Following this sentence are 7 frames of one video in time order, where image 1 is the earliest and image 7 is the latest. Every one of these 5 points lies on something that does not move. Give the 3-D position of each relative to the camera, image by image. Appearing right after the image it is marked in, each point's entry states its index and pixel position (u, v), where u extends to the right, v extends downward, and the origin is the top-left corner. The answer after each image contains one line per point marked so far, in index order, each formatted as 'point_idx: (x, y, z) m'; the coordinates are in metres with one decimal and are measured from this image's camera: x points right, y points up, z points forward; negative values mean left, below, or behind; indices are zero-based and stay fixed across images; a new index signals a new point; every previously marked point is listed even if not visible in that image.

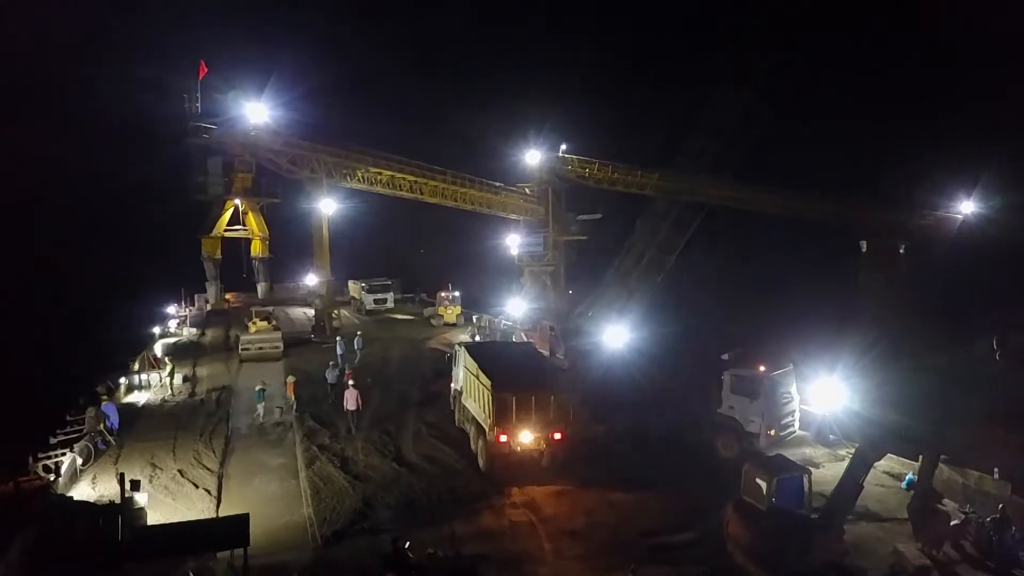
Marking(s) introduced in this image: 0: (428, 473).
0: (-1.7, -3.7, +13.7) m
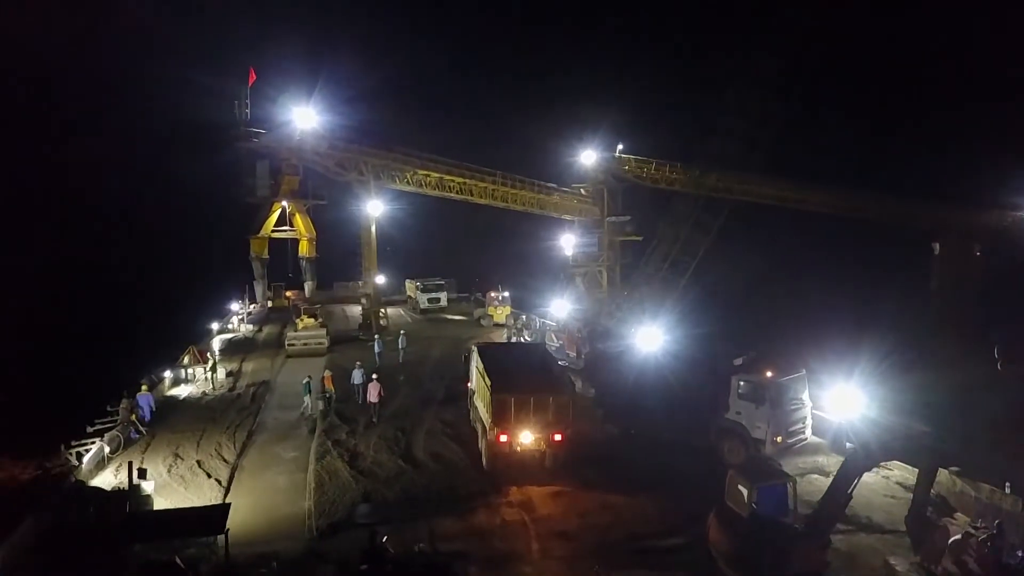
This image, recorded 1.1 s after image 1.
0: (-1.7, -3.8, +14.0) m
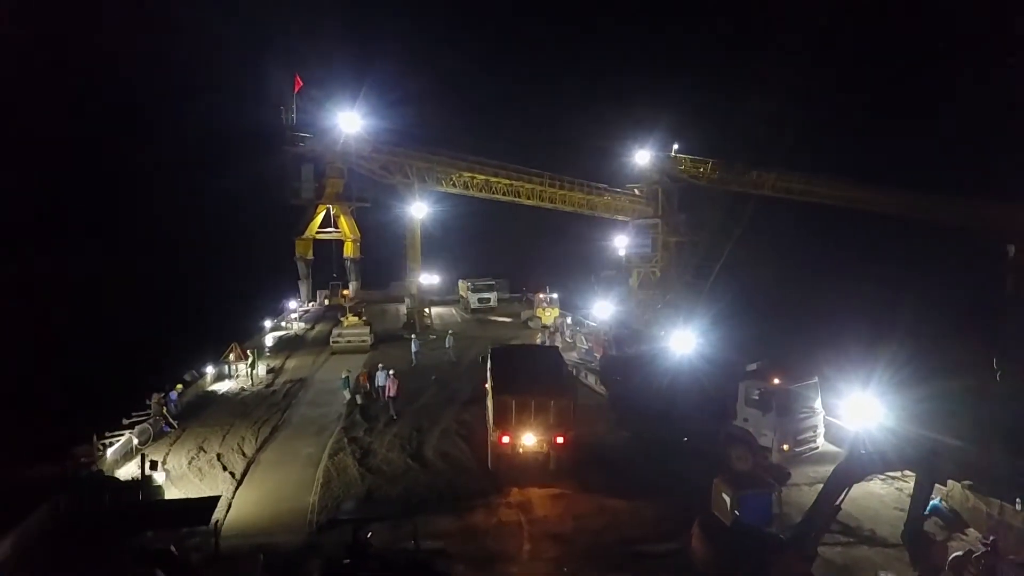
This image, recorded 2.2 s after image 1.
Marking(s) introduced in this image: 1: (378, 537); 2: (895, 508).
0: (-1.6, -3.8, +14.3) m
1: (-2.3, -4.1, +11.1) m
2: (+7.1, -4.1, +12.6) m
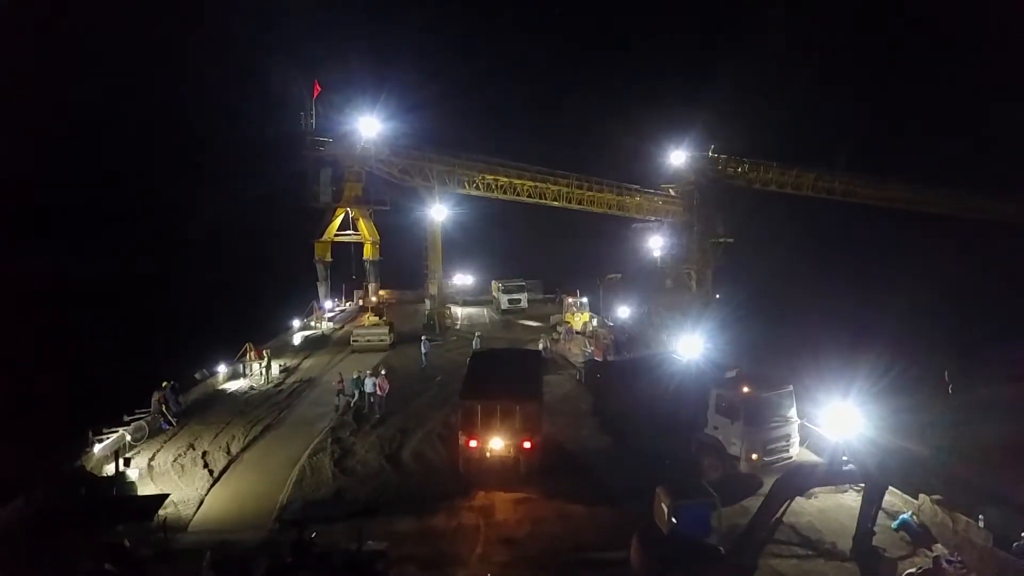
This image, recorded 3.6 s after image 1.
0: (-2.2, -3.9, +14.6) m
1: (-3.1, -4.2, +11.4) m
2: (+6.3, -4.2, +12.3) m
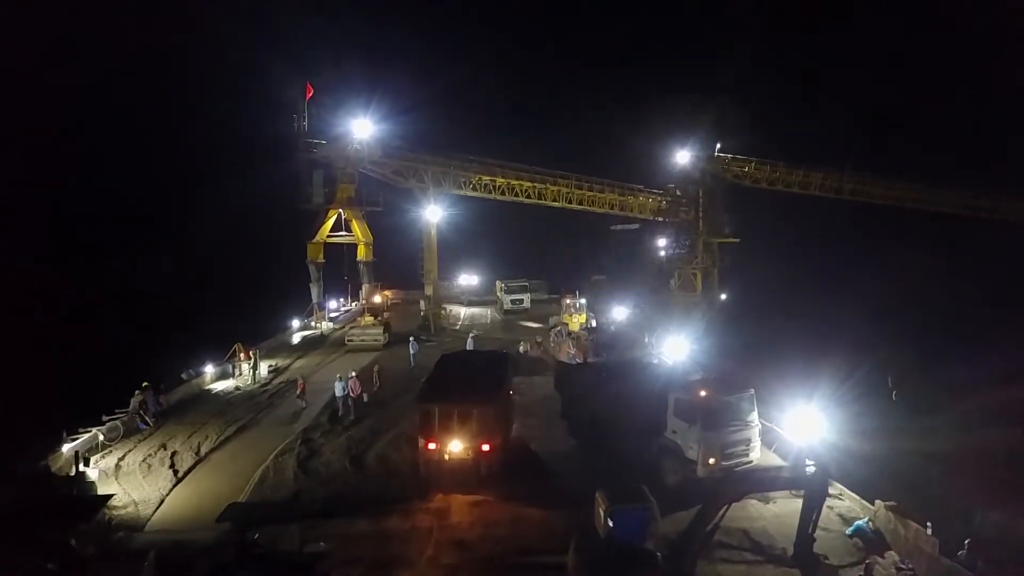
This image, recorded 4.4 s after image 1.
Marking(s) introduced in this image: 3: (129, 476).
0: (-3.0, -4.0, +14.7) m
1: (-4.0, -4.2, +11.5) m
2: (+5.5, -4.3, +12.3) m
3: (-8.3, -4.1, +14.7) m
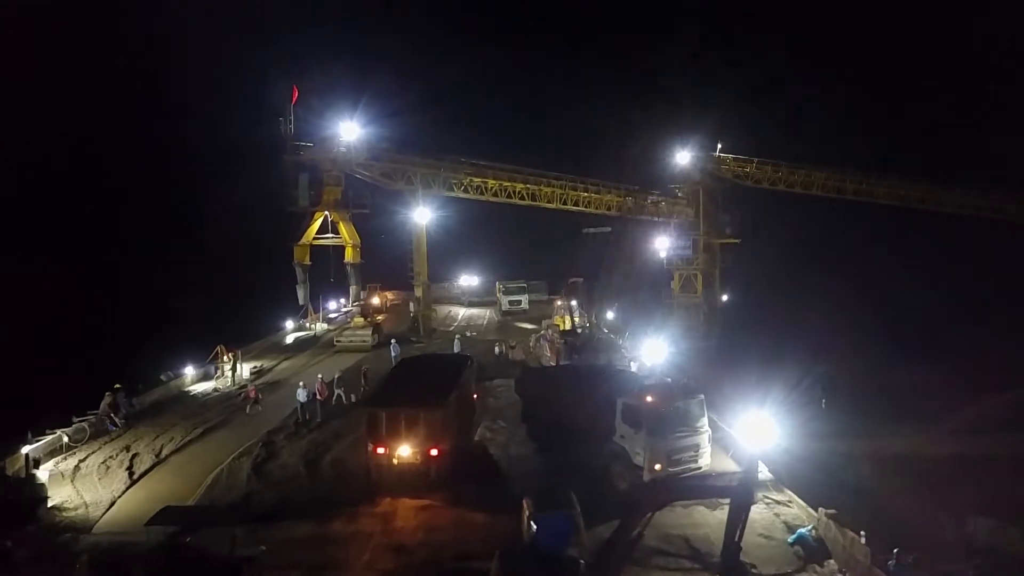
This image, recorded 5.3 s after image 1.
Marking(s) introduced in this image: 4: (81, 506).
0: (-4.0, -4.1, +14.8) m
1: (-5.0, -4.3, +11.6) m
2: (+4.4, -4.4, +12.3) m
3: (-9.3, -4.2, +14.9) m
4: (-8.6, -4.4, +13.6) m
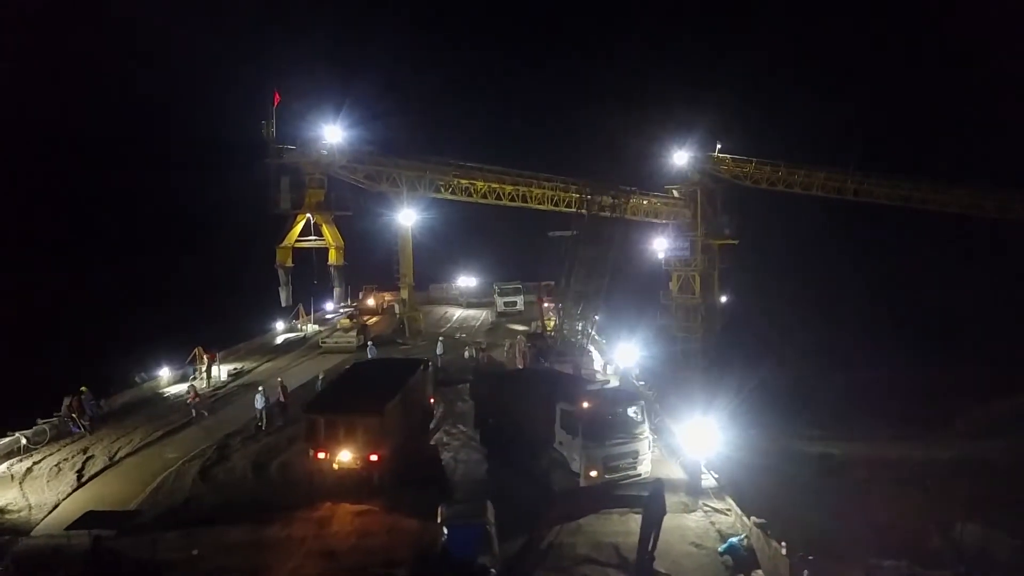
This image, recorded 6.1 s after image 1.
0: (-5.3, -4.2, +14.9) m
1: (-6.3, -4.5, +11.7) m
2: (+3.2, -4.6, +12.4) m
3: (-10.5, -4.3, +15.0) m
4: (-9.8, -4.5, +13.7) m
